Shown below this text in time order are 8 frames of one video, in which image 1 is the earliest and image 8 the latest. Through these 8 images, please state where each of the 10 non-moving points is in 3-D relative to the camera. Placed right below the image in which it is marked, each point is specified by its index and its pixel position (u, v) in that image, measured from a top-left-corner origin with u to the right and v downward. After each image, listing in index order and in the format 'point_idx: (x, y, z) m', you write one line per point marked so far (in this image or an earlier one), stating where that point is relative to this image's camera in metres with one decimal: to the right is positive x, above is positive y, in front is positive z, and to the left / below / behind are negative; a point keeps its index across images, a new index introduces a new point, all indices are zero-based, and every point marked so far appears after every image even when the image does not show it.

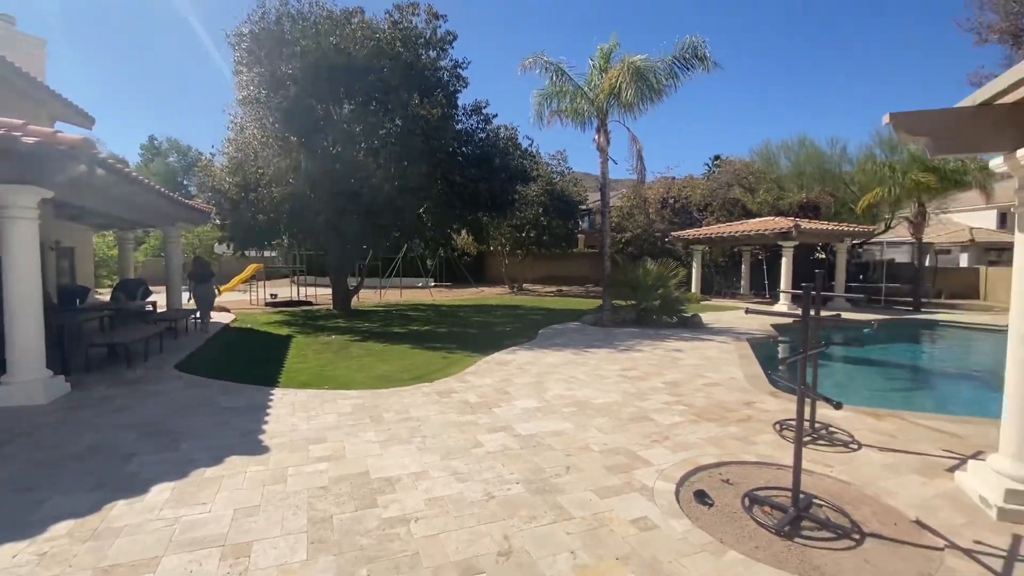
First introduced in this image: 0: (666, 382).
0: (+3.5, -2.1, +10.9) m
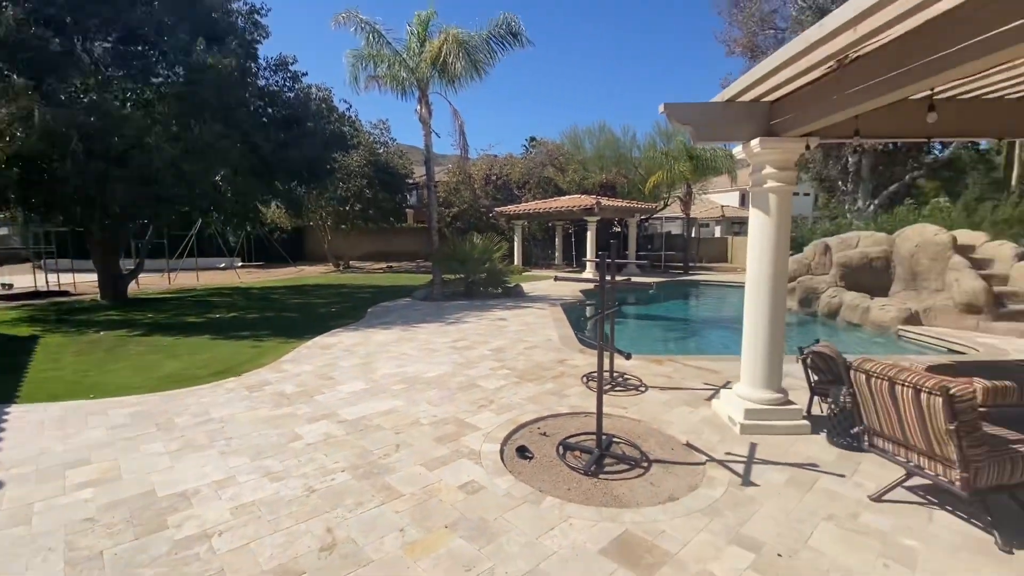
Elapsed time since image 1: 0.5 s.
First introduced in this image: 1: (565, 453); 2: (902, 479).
0: (-0.5, -1.5, +11.4) m
1: (+0.6, -1.9, +5.6) m
2: (+3.6, -1.8, +4.4) m
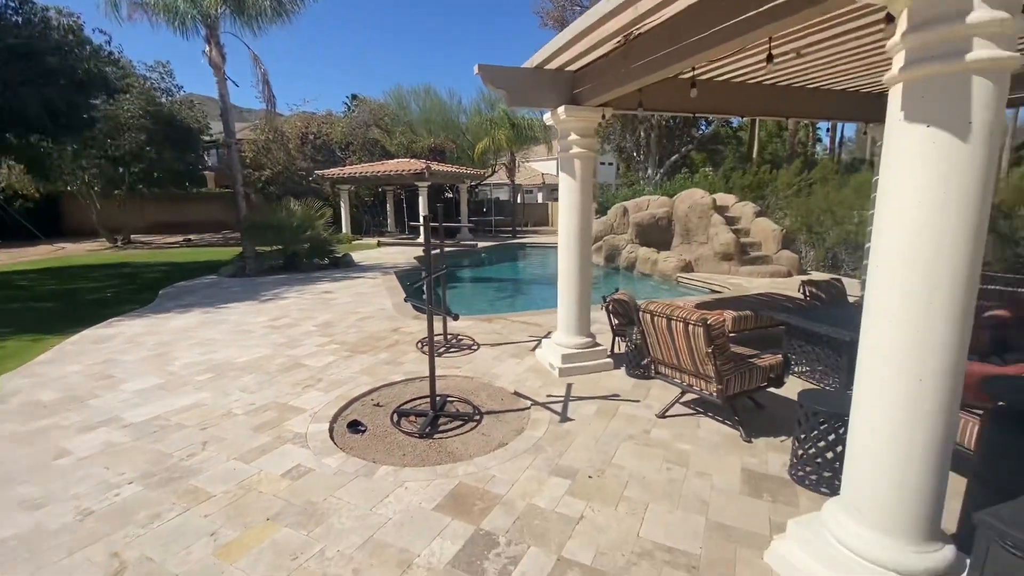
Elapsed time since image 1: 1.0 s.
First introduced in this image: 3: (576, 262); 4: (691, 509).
0: (-4.3, -0.8, +10.6) m
1: (-1.3, -1.5, +5.6) m
2: (+1.9, -1.2, +5.4) m
3: (+0.9, +0.4, +6.6) m
4: (+1.4, -1.7, +3.7) m
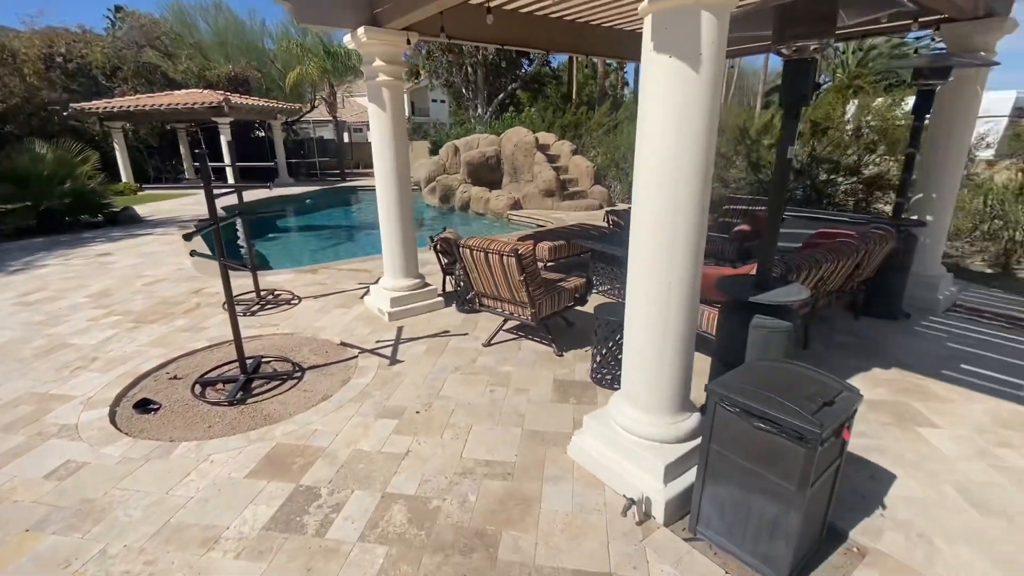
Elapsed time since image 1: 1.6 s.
0: (-7.6, -0.1, +8.7) m
1: (-3.2, -1.1, +4.9) m
2: (-0.1, -0.4, +5.7) m
3: (-1.5, +1.2, +6.3) m
4: (0.0, -1.1, +4.1) m
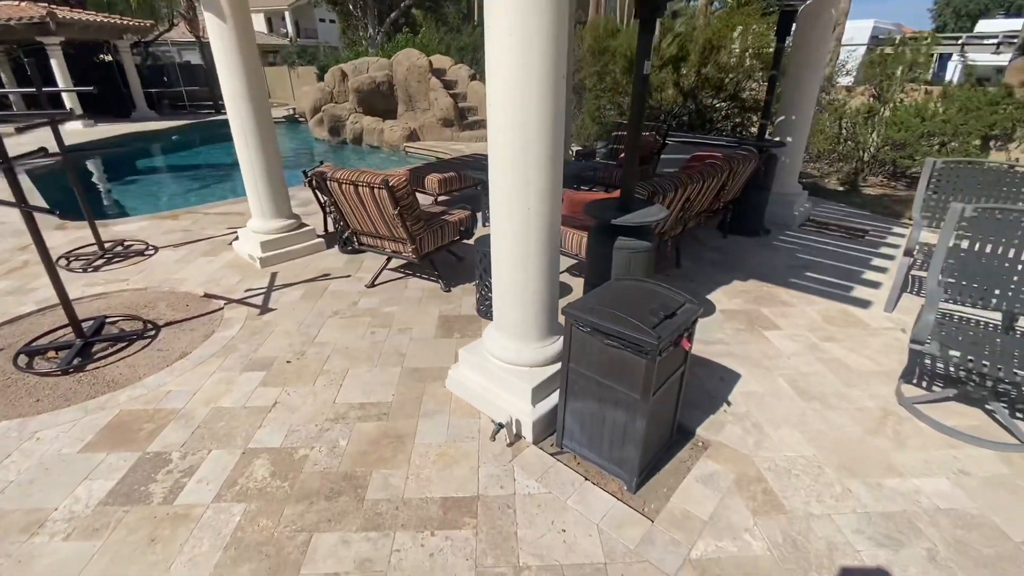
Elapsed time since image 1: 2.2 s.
0: (-9.4, +0.4, +7.0) m
1: (-4.3, -0.6, +4.3) m
2: (-1.4, +0.3, +5.4) m
3: (-3.0, +1.8, +5.6) m
4: (-1.0, -0.6, +3.9) m
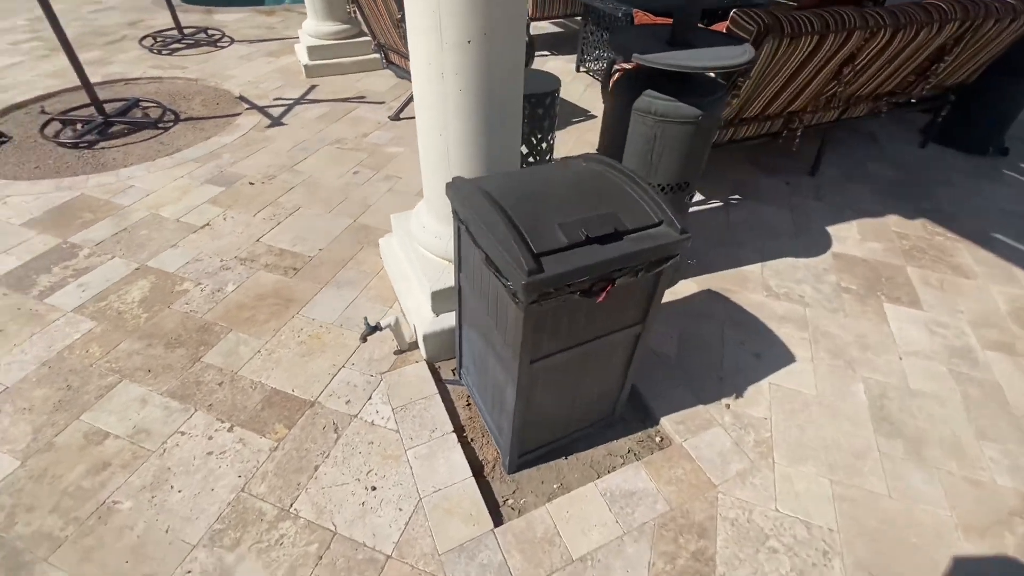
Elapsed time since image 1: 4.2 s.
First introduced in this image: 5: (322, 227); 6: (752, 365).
0: (-7.6, +4.5, +8.0) m
1: (-4.0, +1.5, +4.4) m
2: (-0.9, +1.8, +4.5) m
3: (-2.0, +3.7, +4.6) m
4: (-1.1, +0.5, +3.3) m
5: (-1.2, +0.4, +3.1) m
6: (+1.2, -0.4, +2.4) m
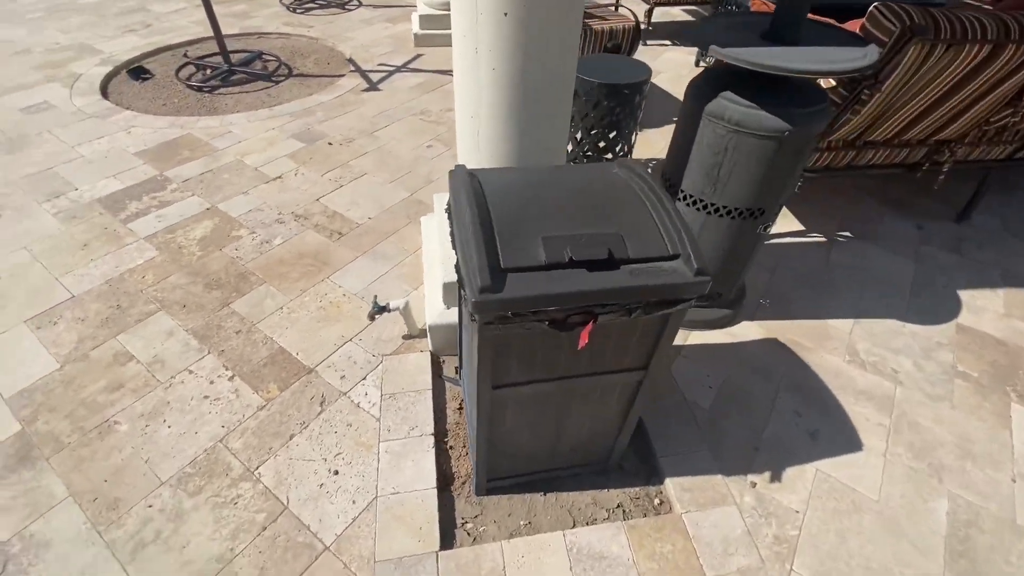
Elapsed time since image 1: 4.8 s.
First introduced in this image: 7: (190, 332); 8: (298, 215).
0: (-5.3, +5.9, +9.0) m
1: (-3.1, +2.2, +4.9) m
2: (0.0, +1.9, +4.3) m
3: (-0.7, +4.0, +4.5) m
4: (-0.7, +0.7, +3.2) m
5: (-0.9, +0.6, +3.1) m
6: (+1.2, -0.6, +1.9) m
7: (-1.5, -0.2, +2.2) m
8: (-1.3, +0.5, +2.9) m
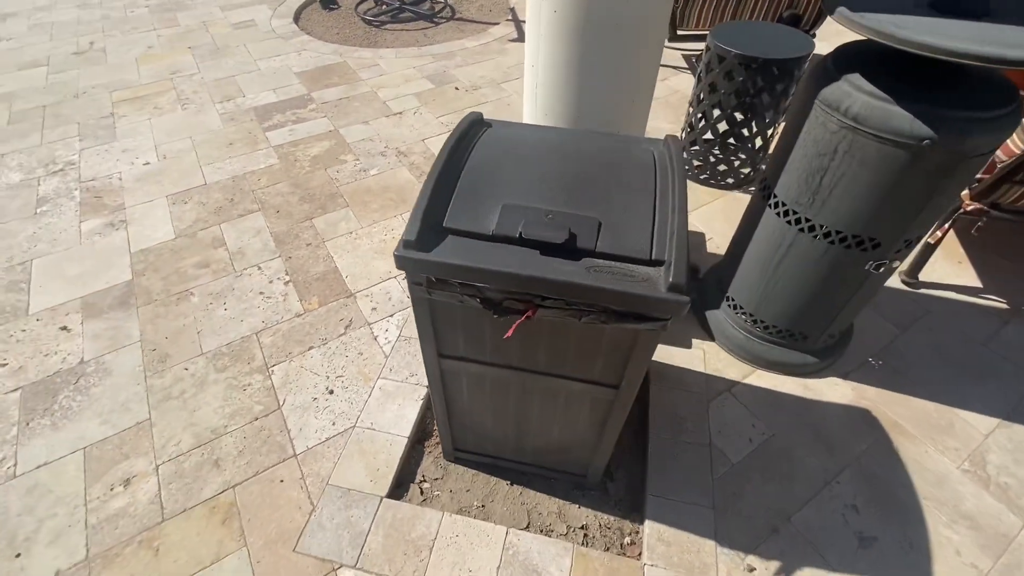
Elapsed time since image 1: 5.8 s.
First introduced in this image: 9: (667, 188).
0: (-1.3, +7.2, +9.4) m
1: (-1.4, +3.1, +5.3) m
2: (+1.3, +2.0, +3.9) m
3: (+1.2, +4.2, +4.1) m
4: (0.0, +1.0, +3.1) m
5: (-0.2, +0.9, +3.1) m
6: (+1.0, -0.8, +1.5) m
7: (-1.2, +0.3, +2.5) m
8: (-0.7, +0.9, +3.1) m
9: (+0.4, +0.2, +1.1) m
